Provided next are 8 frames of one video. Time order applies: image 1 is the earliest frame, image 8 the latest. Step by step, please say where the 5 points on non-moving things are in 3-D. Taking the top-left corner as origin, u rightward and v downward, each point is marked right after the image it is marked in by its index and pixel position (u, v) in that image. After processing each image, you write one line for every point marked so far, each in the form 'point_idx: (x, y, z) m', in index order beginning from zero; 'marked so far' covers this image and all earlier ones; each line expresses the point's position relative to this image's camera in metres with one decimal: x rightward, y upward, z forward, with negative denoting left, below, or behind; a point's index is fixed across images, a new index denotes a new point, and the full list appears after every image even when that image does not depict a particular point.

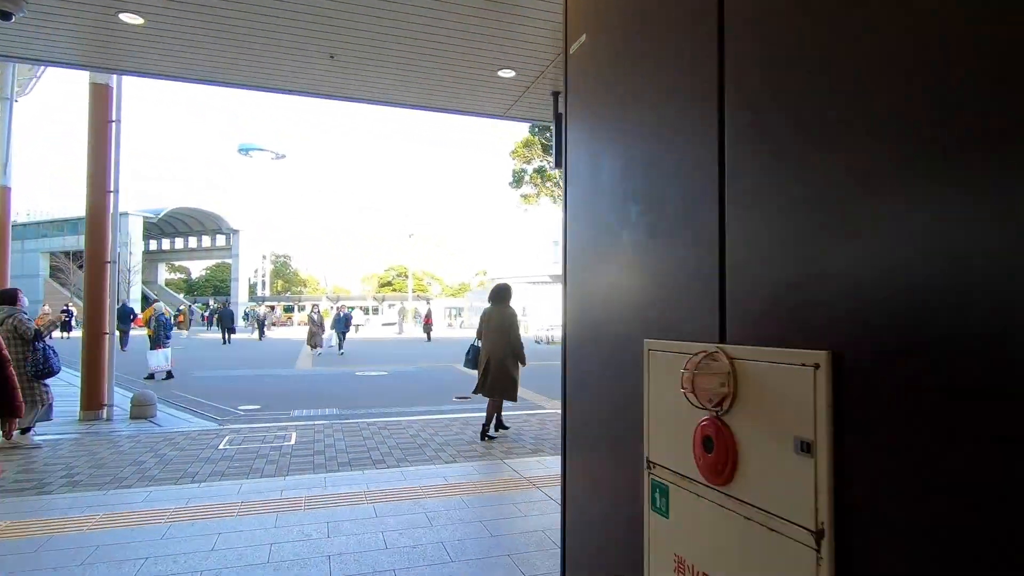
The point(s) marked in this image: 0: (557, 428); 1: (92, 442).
0: (+0.6, -2.0, +8.0) m
1: (-6.1, -2.2, +8.0) m
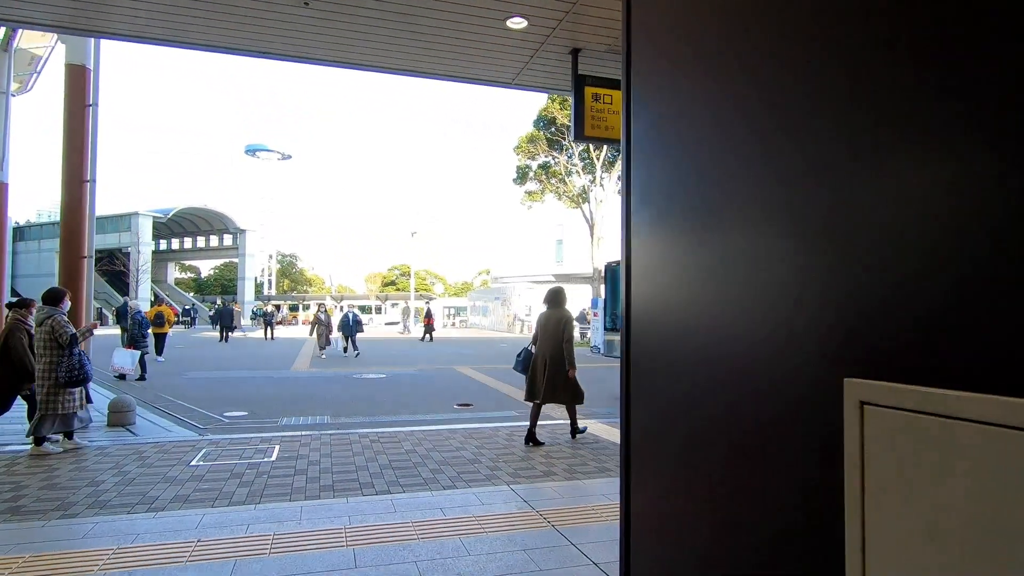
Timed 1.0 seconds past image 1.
0: (+0.7, -2.0, +7.2) m
1: (-6.0, -2.1, +7.2) m
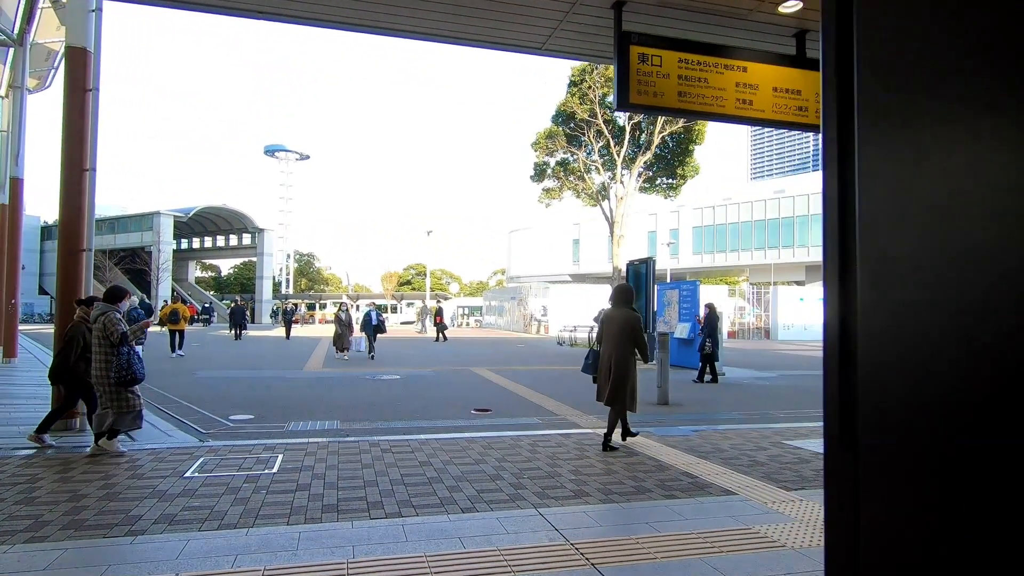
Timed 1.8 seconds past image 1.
0: (+1.0, -2.0, +6.5) m
1: (-5.7, -2.1, +6.8) m
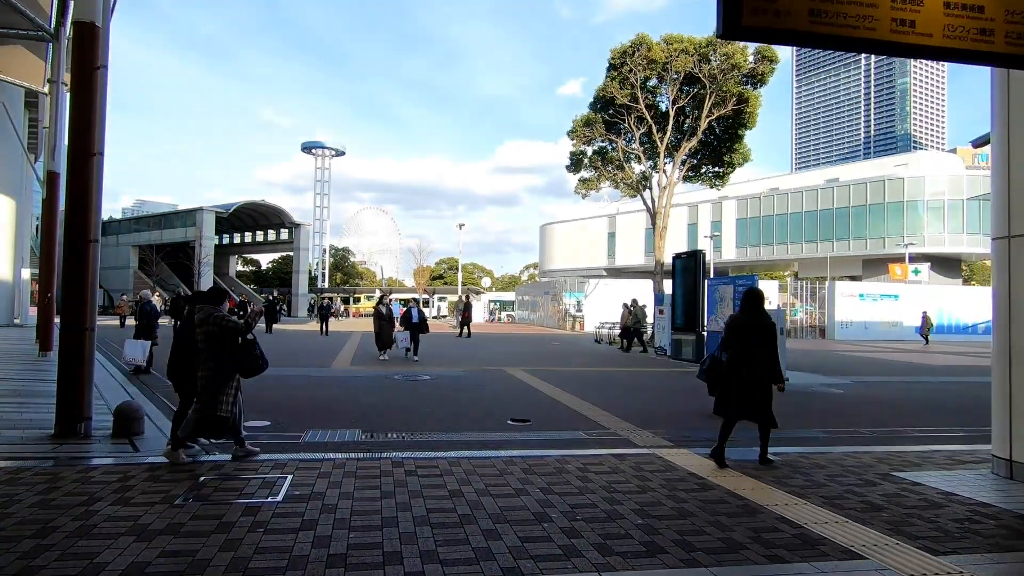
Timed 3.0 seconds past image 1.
0: (+1.5, -1.9, +5.5) m
1: (-5.3, -2.0, +6.1) m
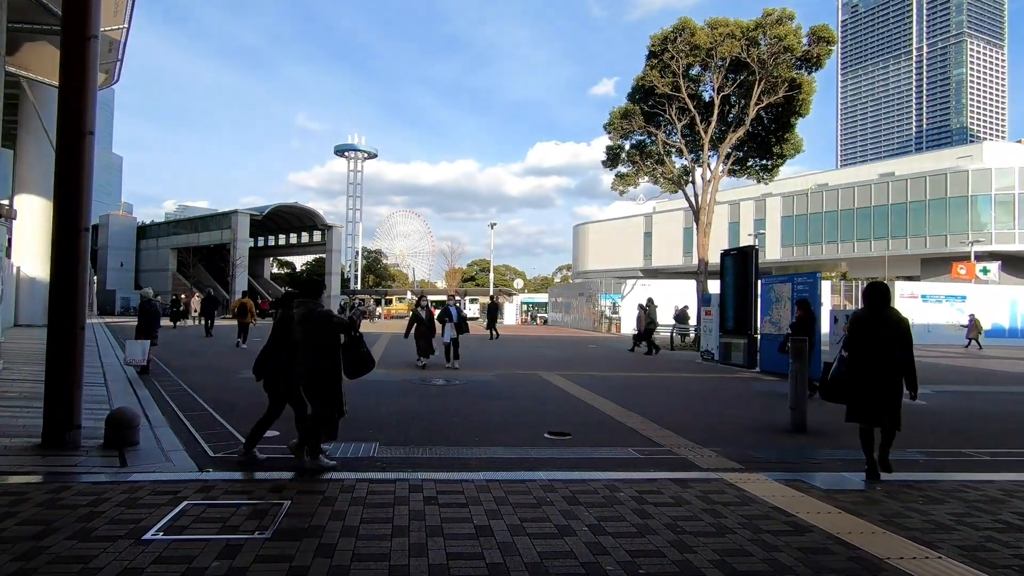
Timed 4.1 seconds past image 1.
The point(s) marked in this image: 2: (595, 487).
0: (+1.8, -1.8, +4.4) m
1: (-4.9, -1.9, +5.4) m
2: (+0.8, -1.9, +5.2) m
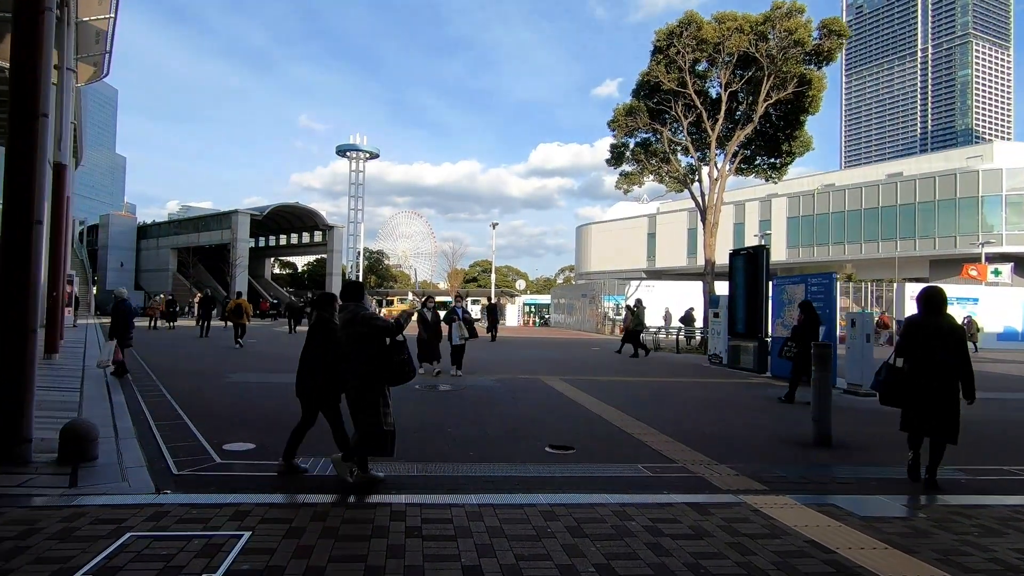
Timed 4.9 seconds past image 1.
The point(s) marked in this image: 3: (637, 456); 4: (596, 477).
0: (+1.8, -1.8, +3.7) m
1: (-4.9, -1.9, +4.8) m
2: (+0.8, -1.9, +4.6) m
3: (+1.5, -2.1, +7.0) m
4: (+0.9, -2.0, +5.8) m
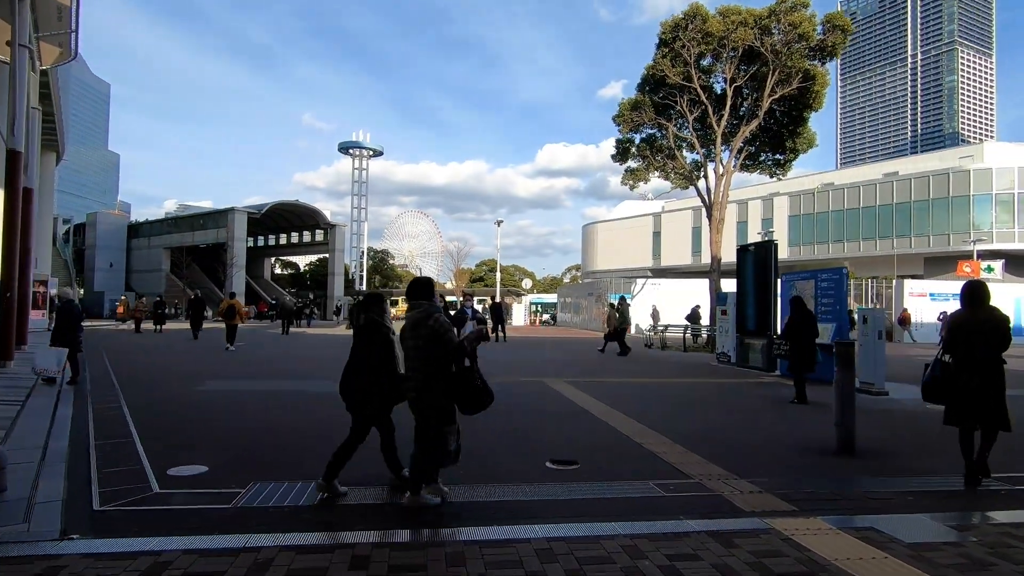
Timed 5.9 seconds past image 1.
0: (+1.7, -1.8, +3.0) m
1: (-5.0, -1.9, +4.1) m
2: (+0.7, -1.8, +3.9) m
3: (+1.5, -2.0, +6.3) m
4: (+0.8, -1.9, +5.1) m
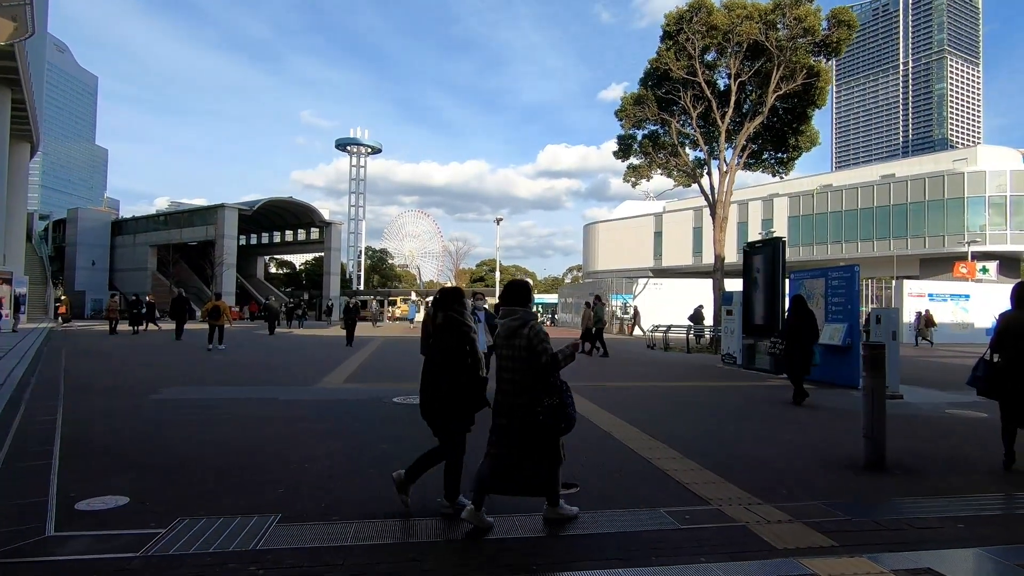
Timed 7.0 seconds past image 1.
0: (+1.6, -1.8, +2.2) m
1: (-5.1, -1.9, +3.3) m
2: (+0.6, -1.8, +3.1) m
3: (+1.4, -2.0, +5.4) m
4: (+0.7, -1.9, +4.3) m
